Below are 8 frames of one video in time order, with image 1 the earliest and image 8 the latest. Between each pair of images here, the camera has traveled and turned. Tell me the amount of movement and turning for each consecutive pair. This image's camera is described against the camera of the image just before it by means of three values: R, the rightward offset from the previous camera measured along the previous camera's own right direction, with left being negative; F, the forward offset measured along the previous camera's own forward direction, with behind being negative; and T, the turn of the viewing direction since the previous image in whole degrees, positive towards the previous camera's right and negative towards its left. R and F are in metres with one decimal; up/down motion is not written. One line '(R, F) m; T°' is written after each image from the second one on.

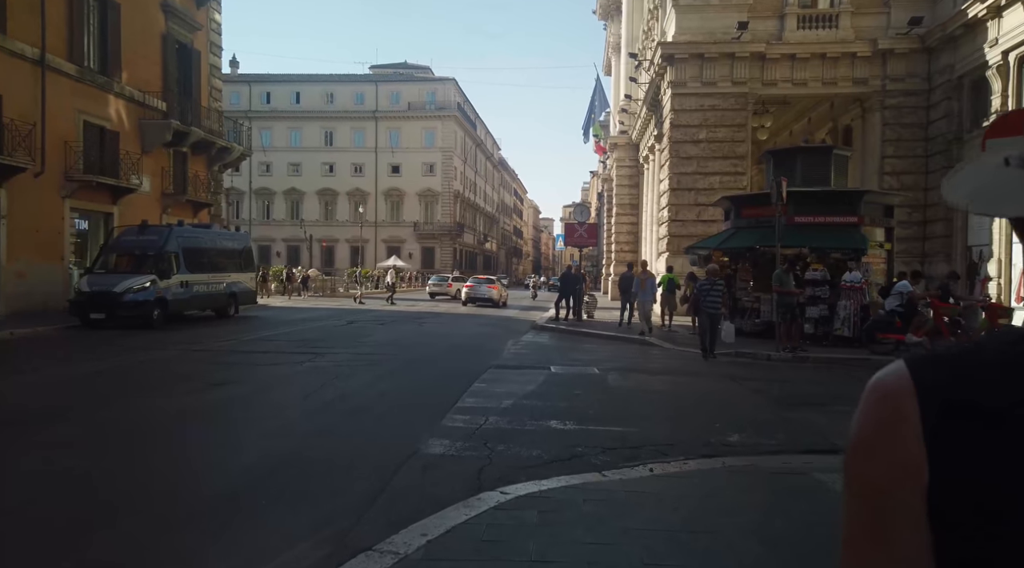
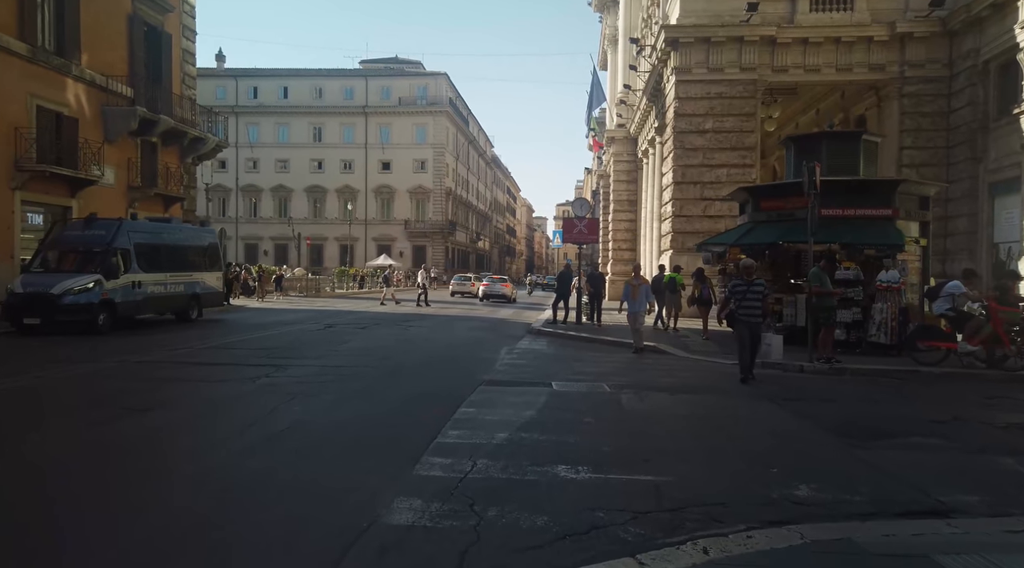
(0.0, +1.9) m; +1°
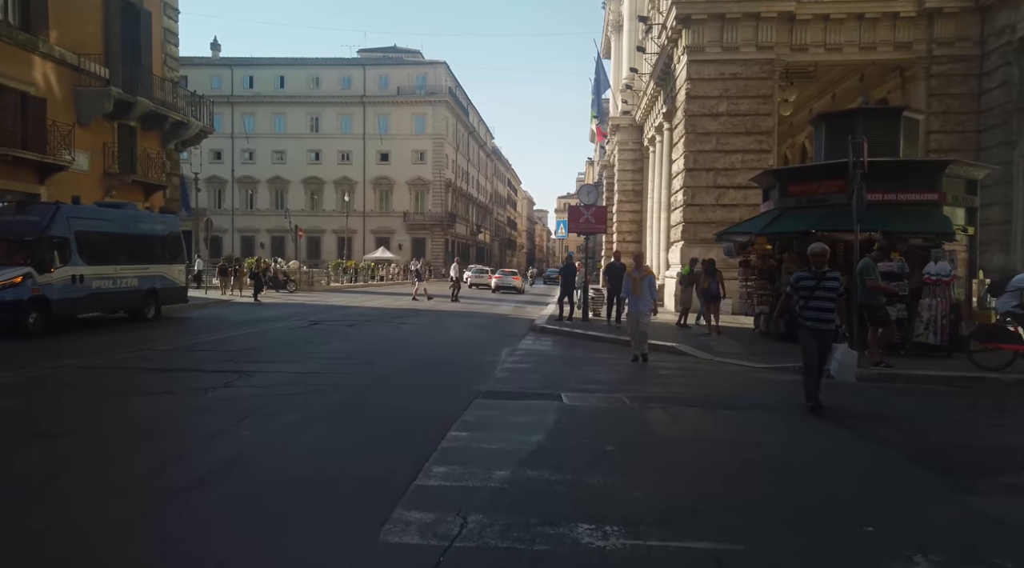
(0.0, +1.6) m; 0°
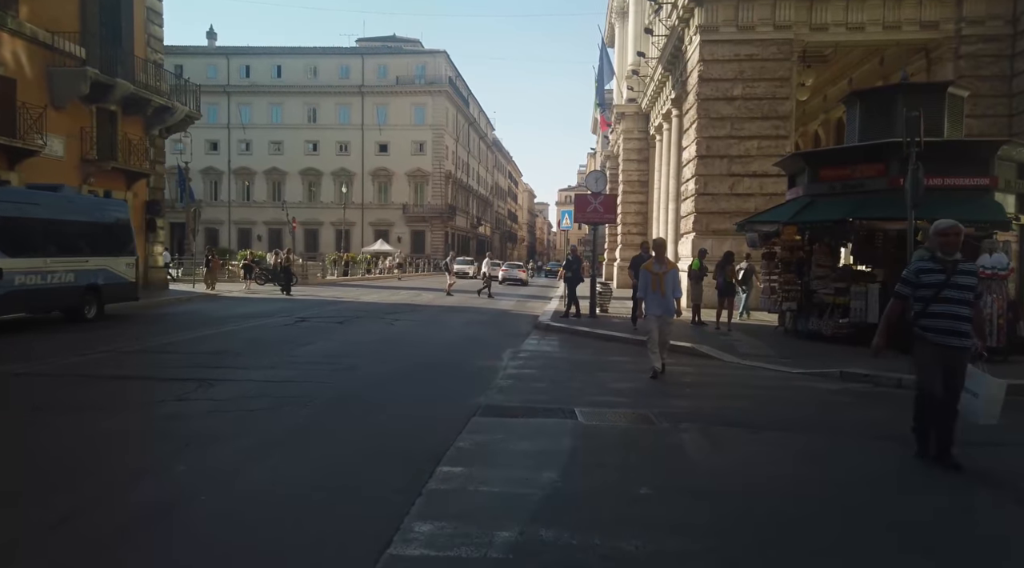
(0.0, +1.4) m; 0°
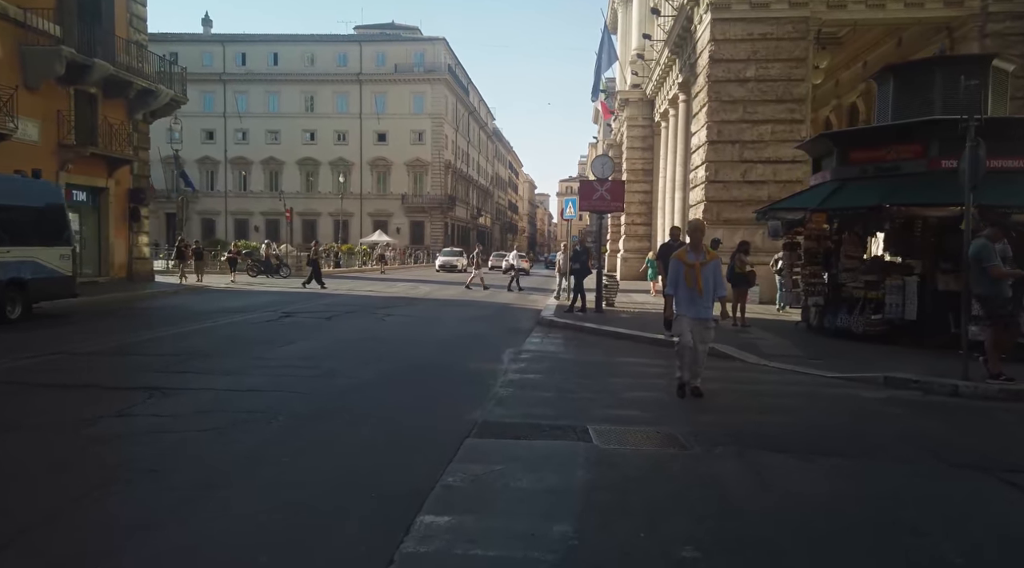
(0.0, +1.2) m; 0°
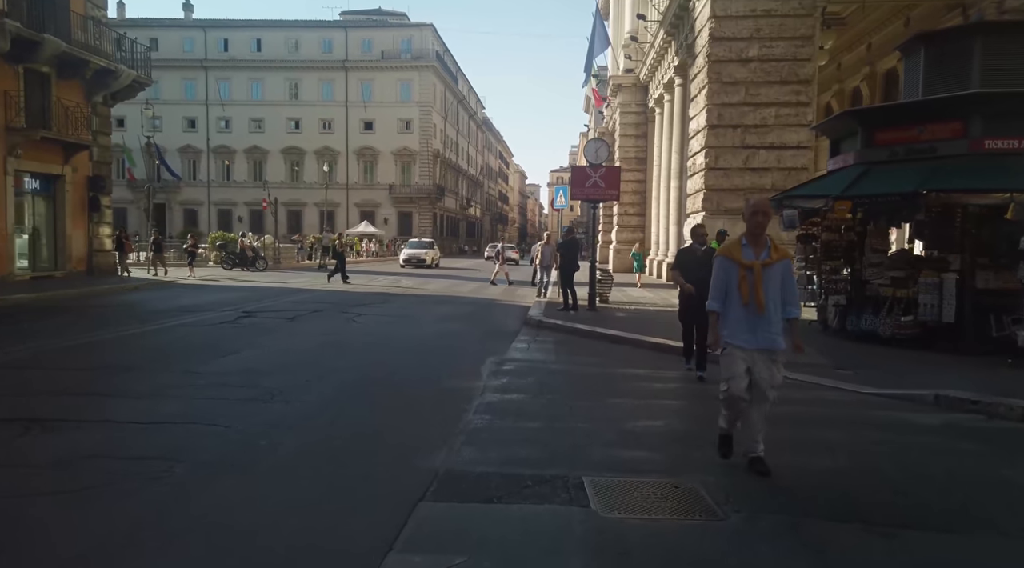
(+0.1, +1.5) m; +1°
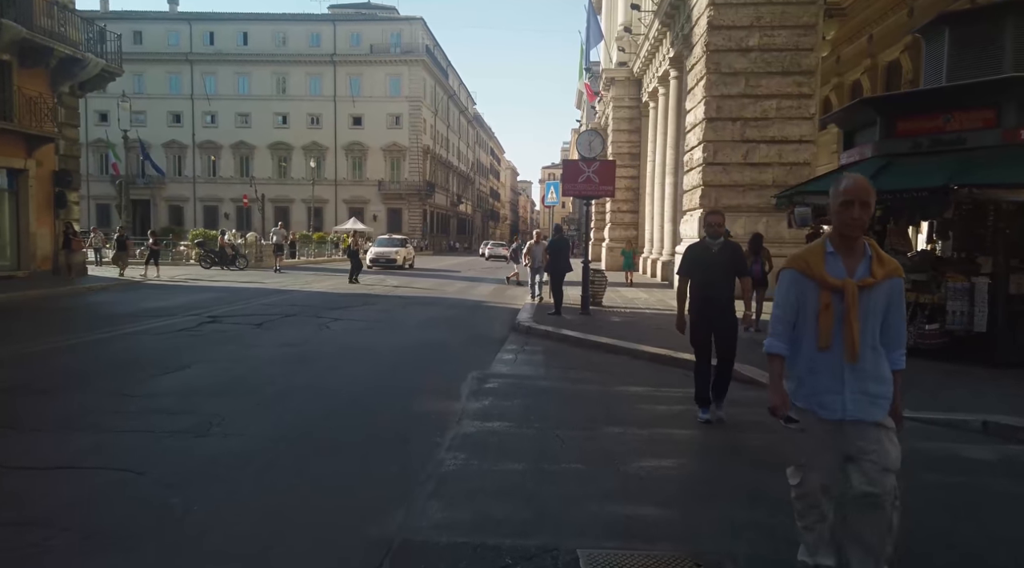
(+0.1, +1.0) m; +1°
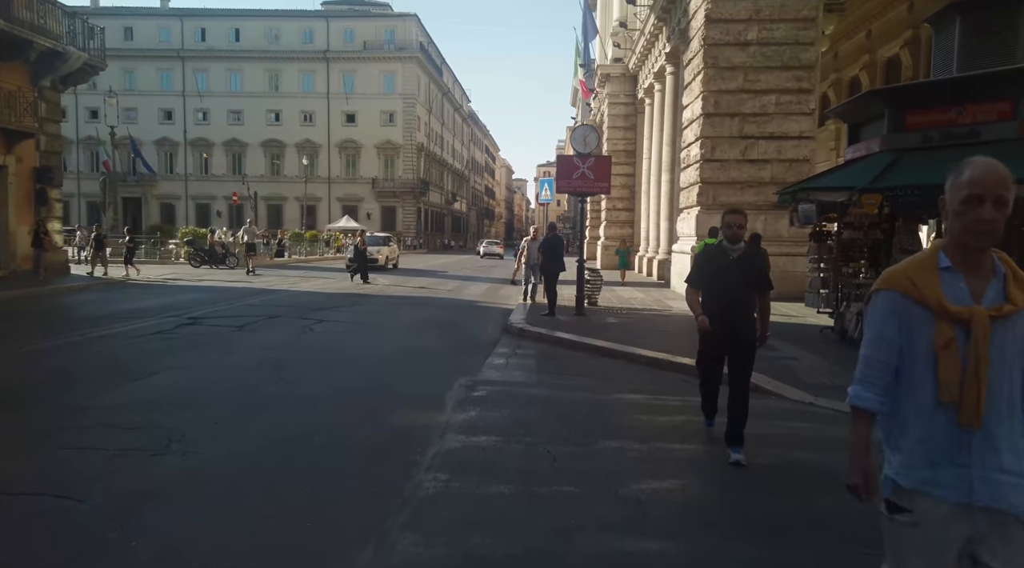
(+0.1, +0.5) m; 0°
